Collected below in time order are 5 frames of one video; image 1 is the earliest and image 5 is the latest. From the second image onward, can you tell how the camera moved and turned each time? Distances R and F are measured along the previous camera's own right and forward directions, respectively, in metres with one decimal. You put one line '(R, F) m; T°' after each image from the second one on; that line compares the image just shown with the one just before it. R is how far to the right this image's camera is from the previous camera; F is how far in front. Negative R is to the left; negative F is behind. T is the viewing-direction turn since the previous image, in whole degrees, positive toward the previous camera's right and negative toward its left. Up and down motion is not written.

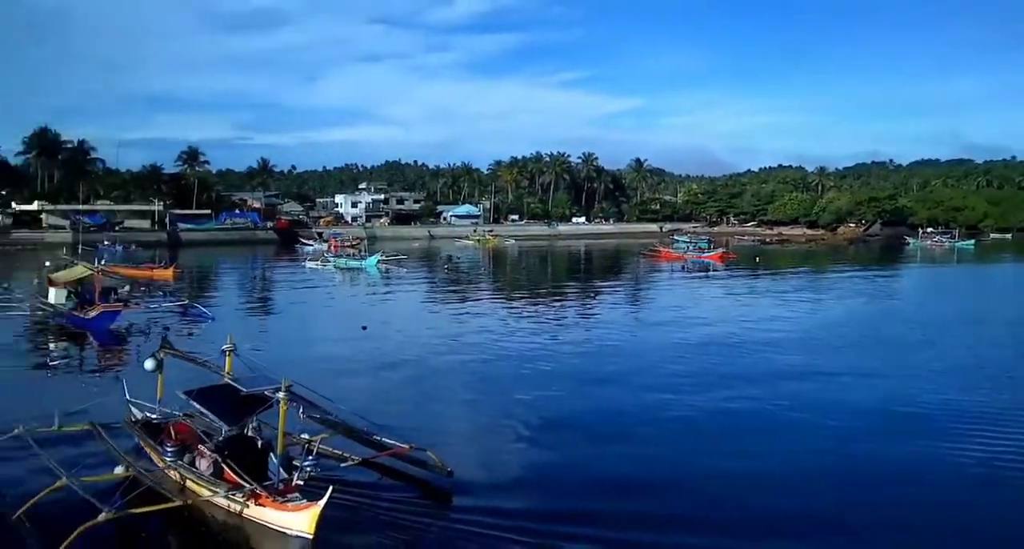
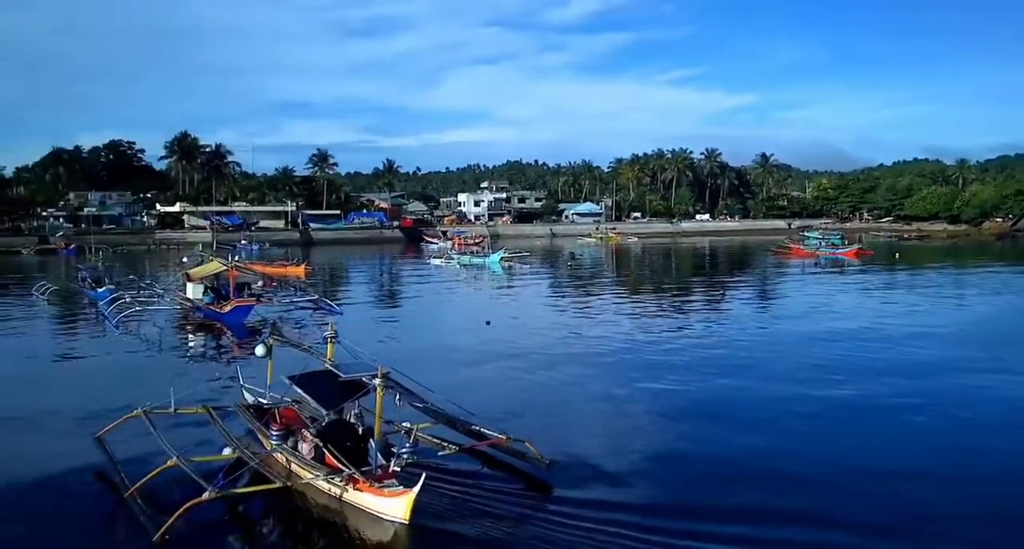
(+0.3, +0.2) m; -8°
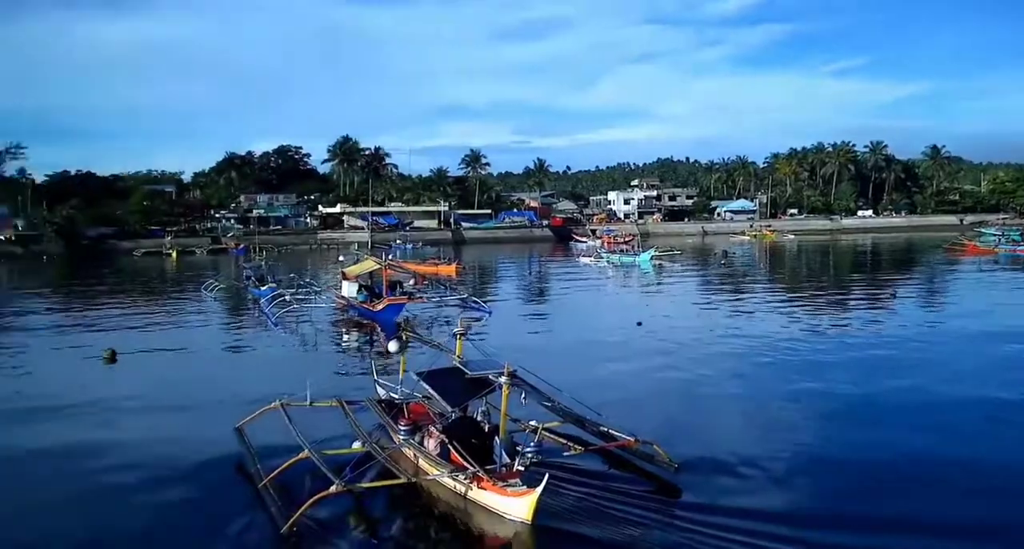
(+0.3, +0.2) m; -10°
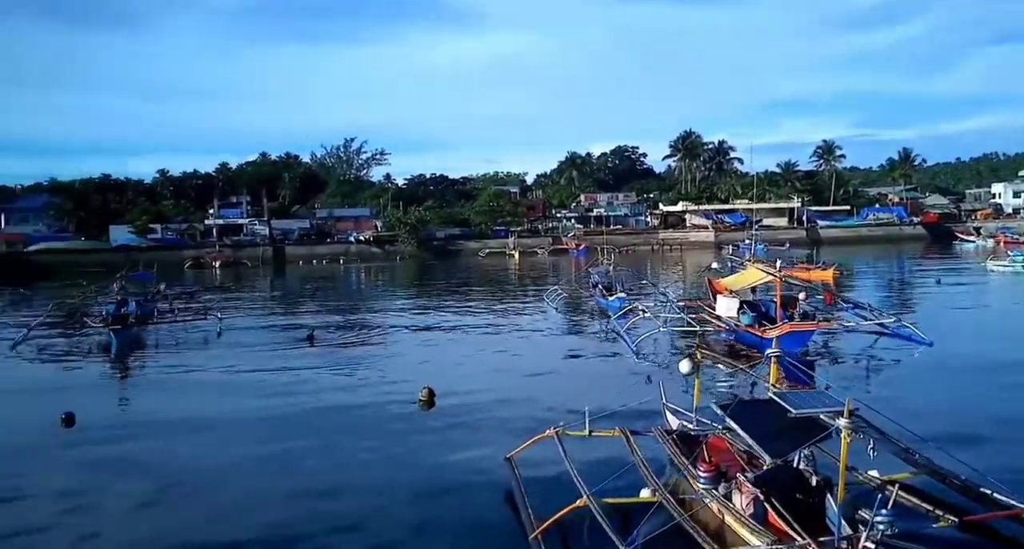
(+0.1, +2.3) m; -23°
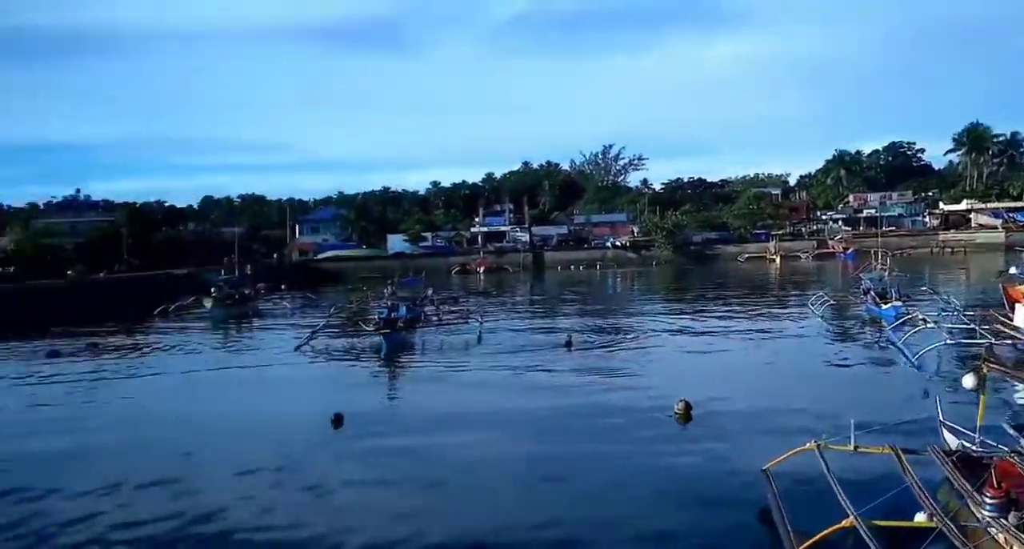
(+0.1, -0.1) m; -17°
